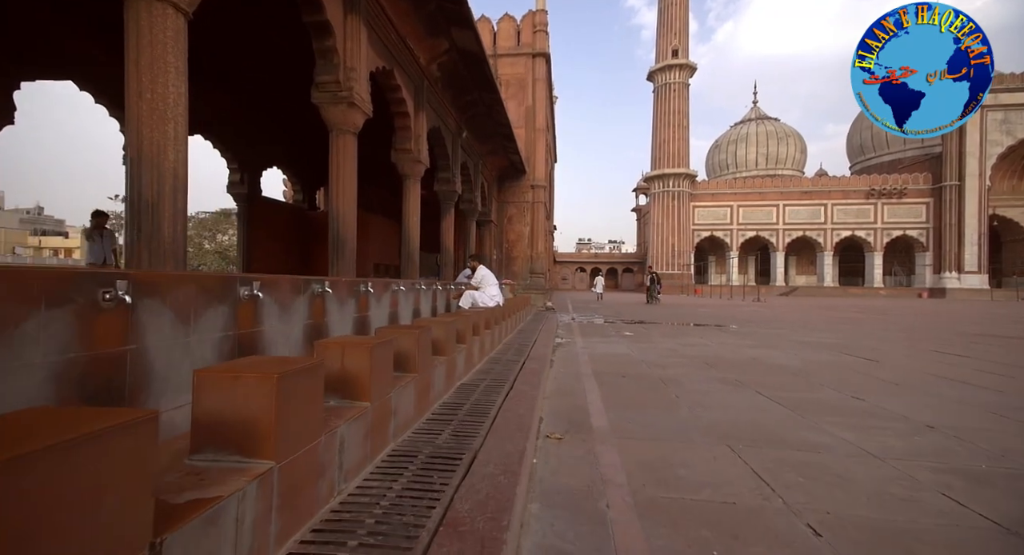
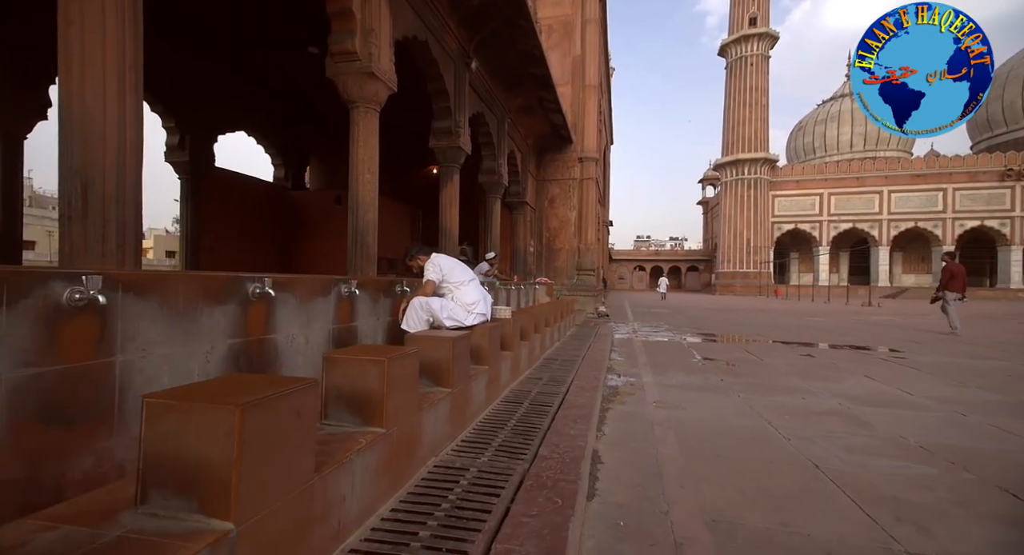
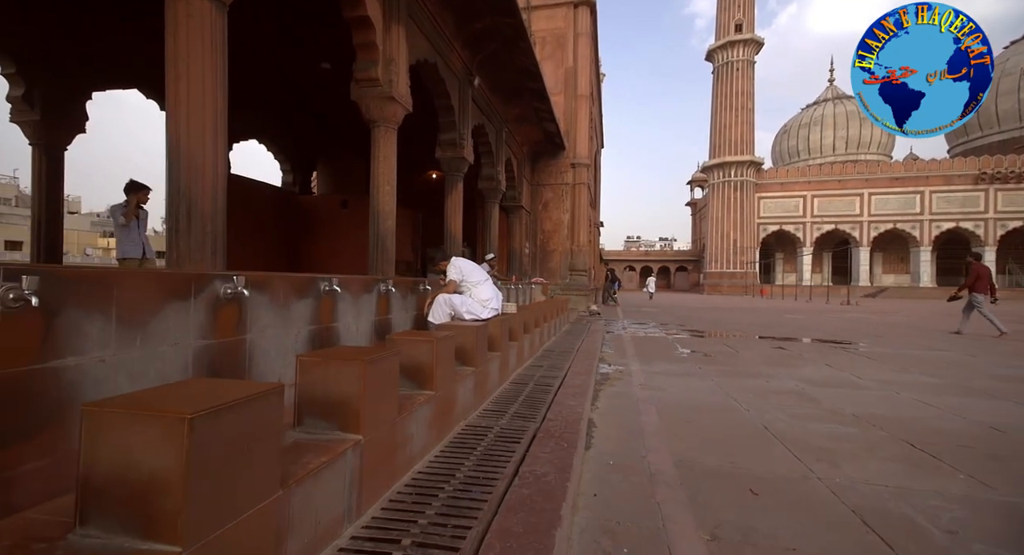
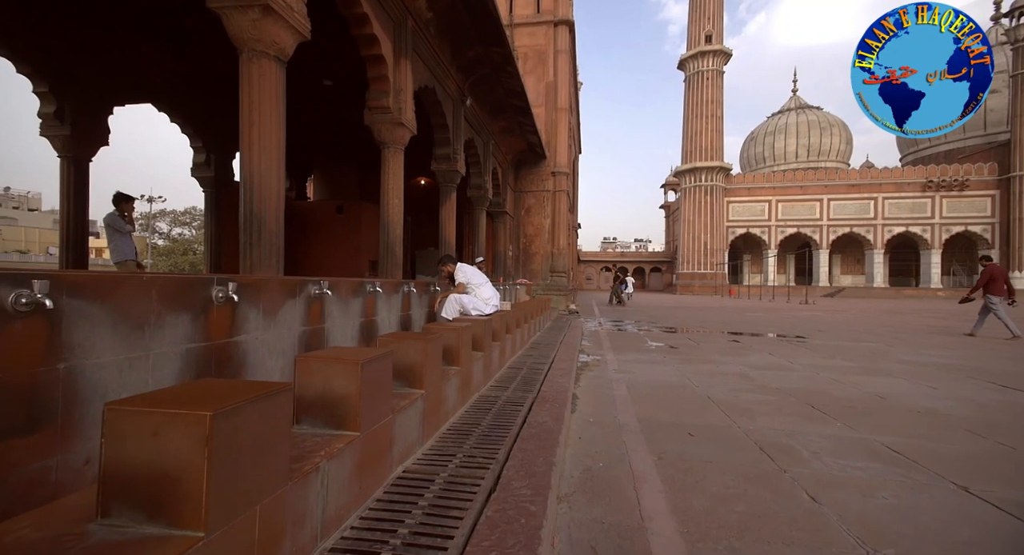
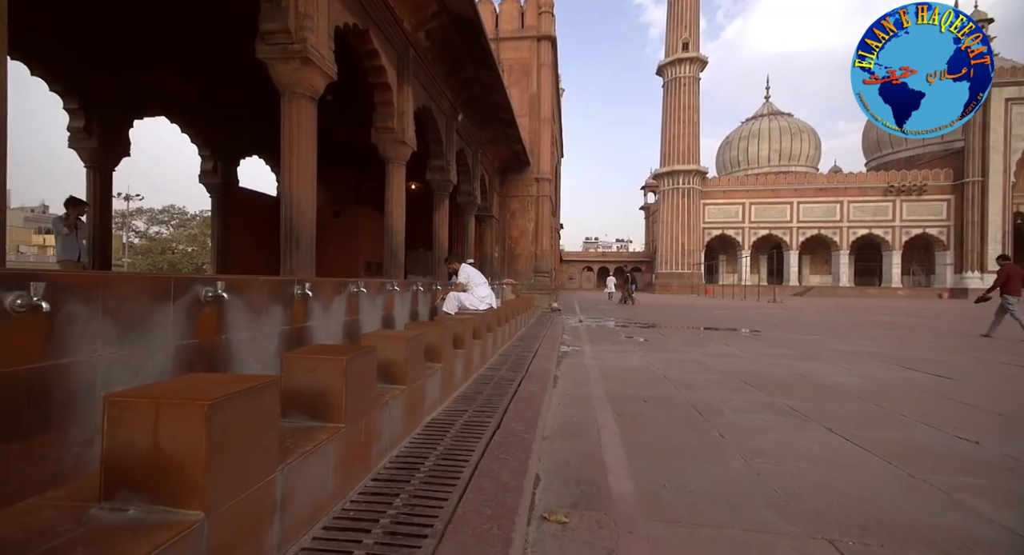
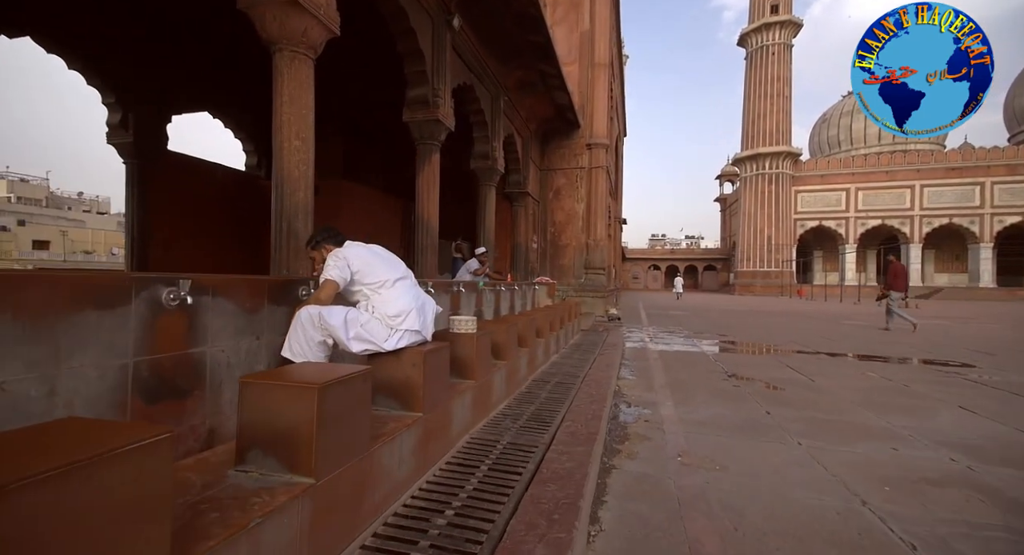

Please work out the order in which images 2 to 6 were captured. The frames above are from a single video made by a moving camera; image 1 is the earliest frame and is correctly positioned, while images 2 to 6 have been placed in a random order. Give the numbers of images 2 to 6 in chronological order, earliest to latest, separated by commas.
5, 4, 3, 2, 6
